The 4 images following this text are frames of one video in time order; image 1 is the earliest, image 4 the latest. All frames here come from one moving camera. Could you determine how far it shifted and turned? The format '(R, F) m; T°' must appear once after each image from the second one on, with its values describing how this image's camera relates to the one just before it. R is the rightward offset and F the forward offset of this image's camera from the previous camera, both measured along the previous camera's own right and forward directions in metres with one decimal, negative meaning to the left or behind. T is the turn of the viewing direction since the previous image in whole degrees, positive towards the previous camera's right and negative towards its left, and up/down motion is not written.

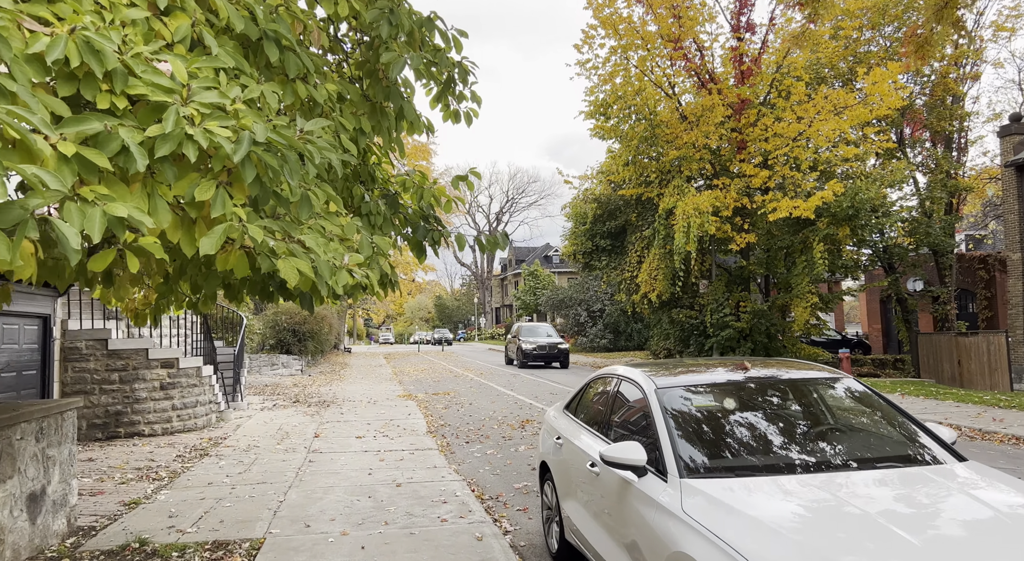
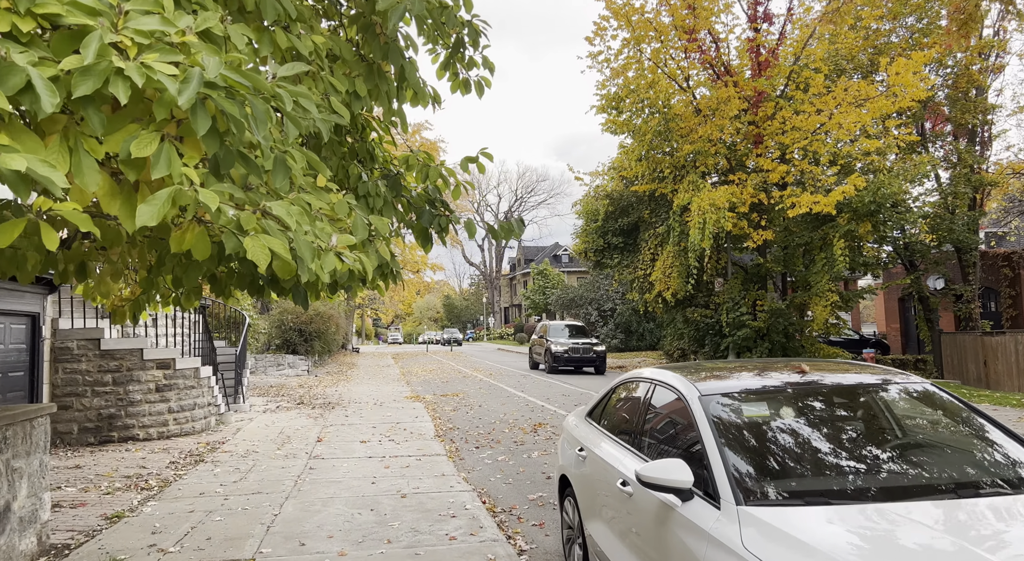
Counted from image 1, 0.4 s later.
(-0.1, +0.6) m; -1°
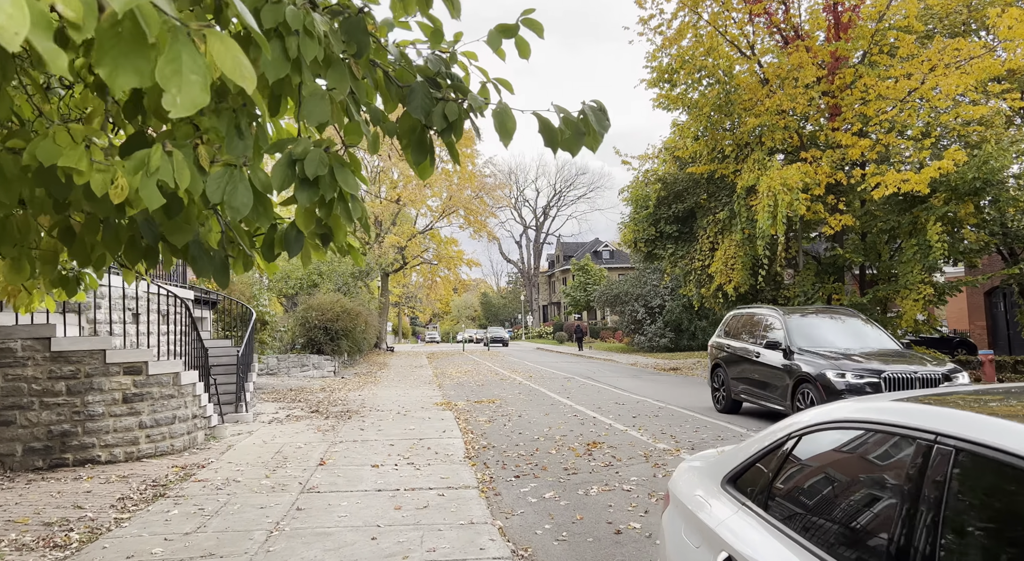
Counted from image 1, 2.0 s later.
(-0.1, +2.2) m; -3°
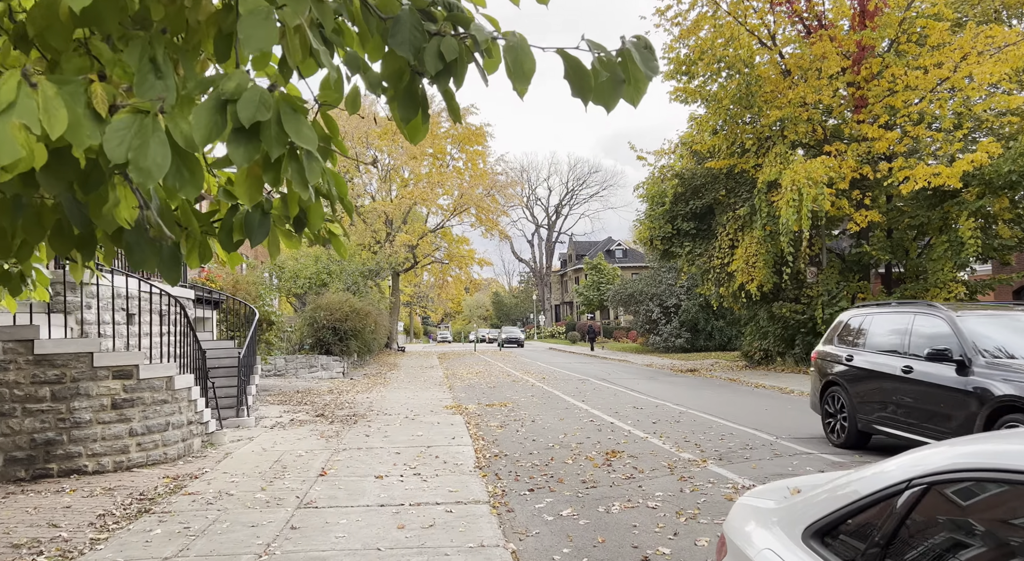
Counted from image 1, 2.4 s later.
(0.0, +0.6) m; -1°
